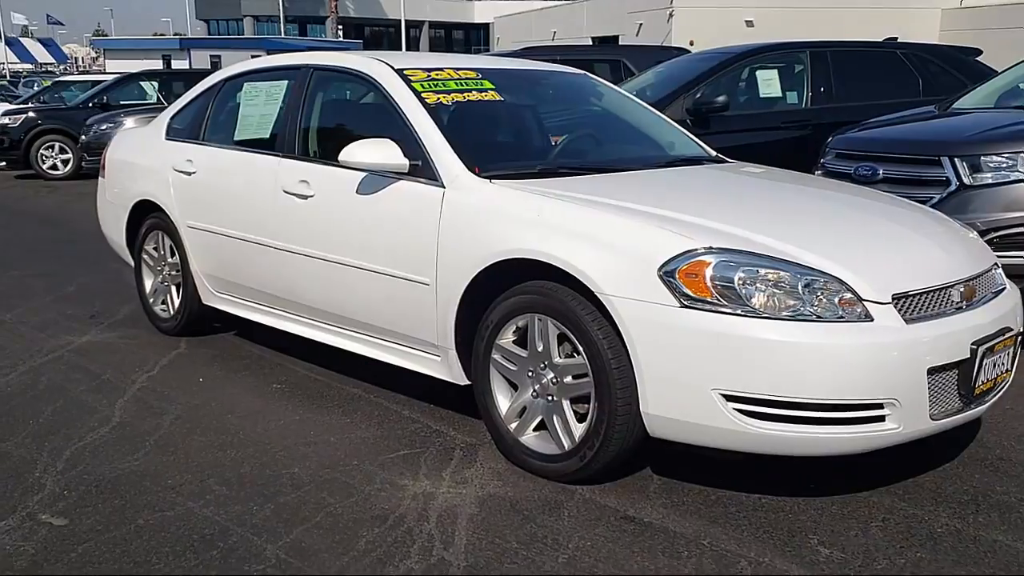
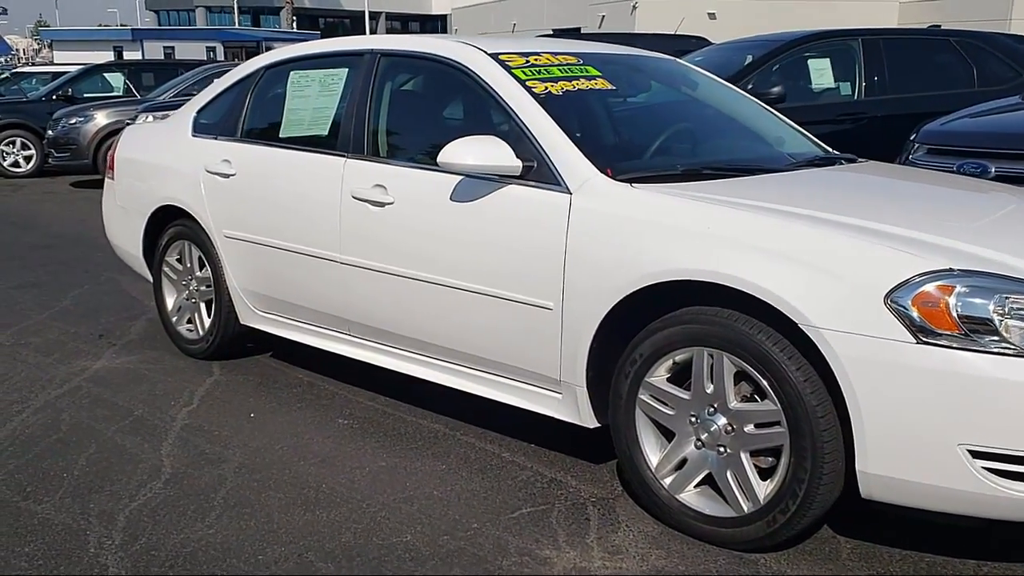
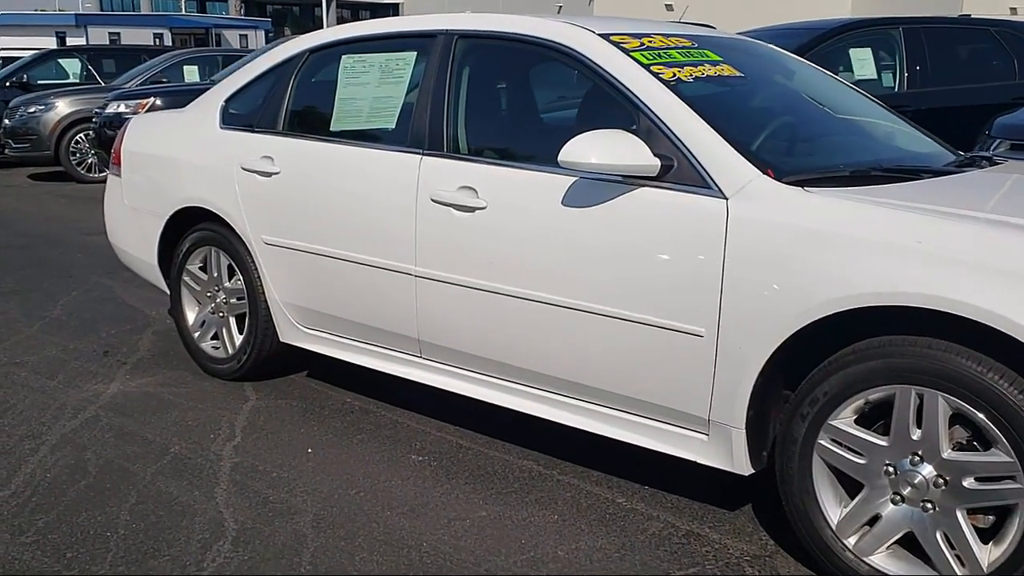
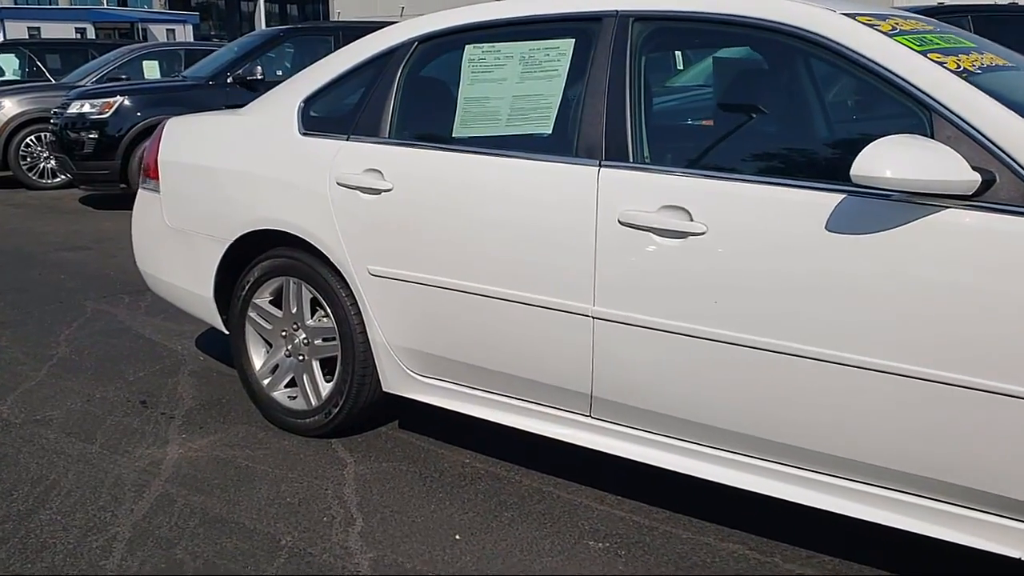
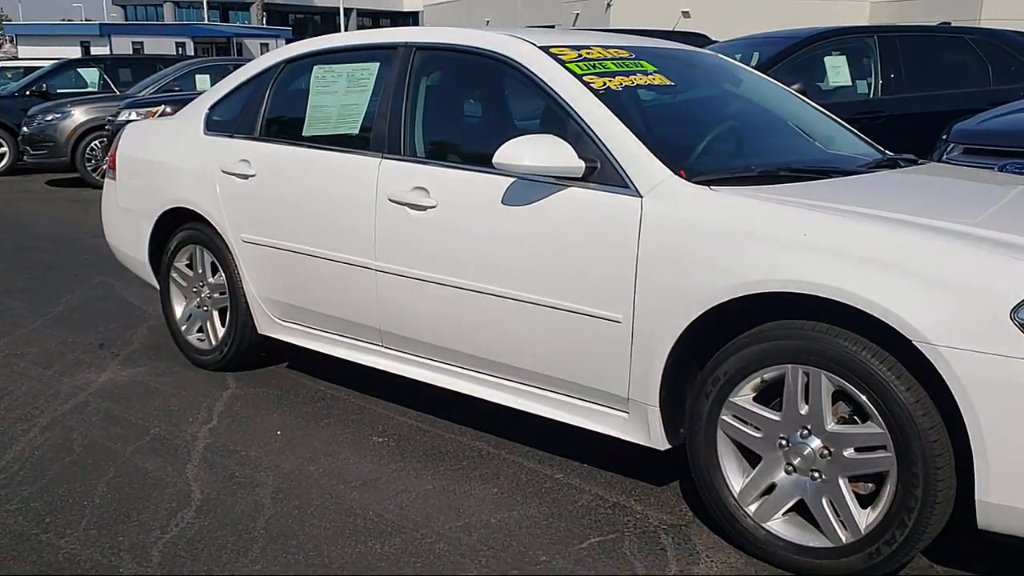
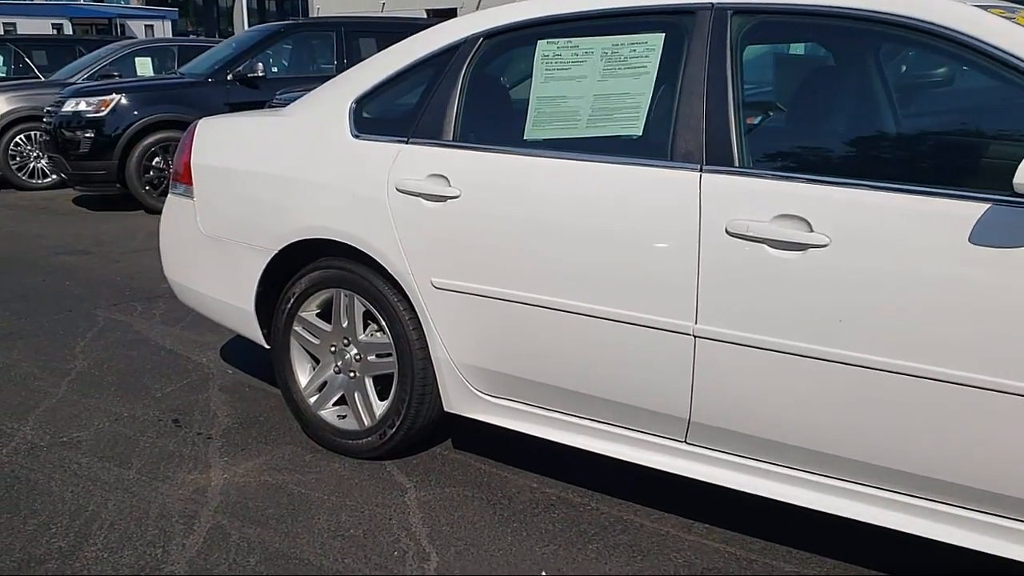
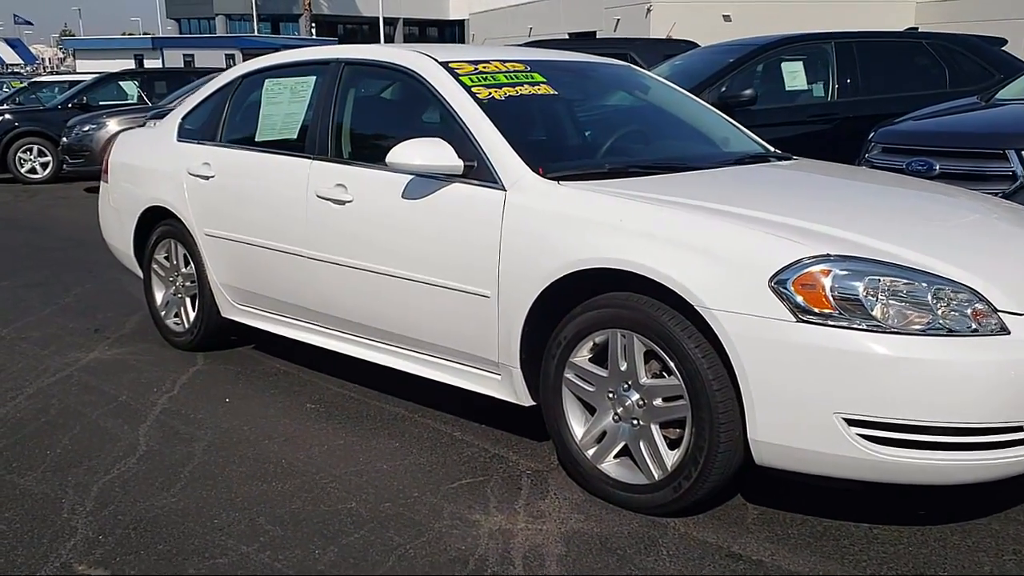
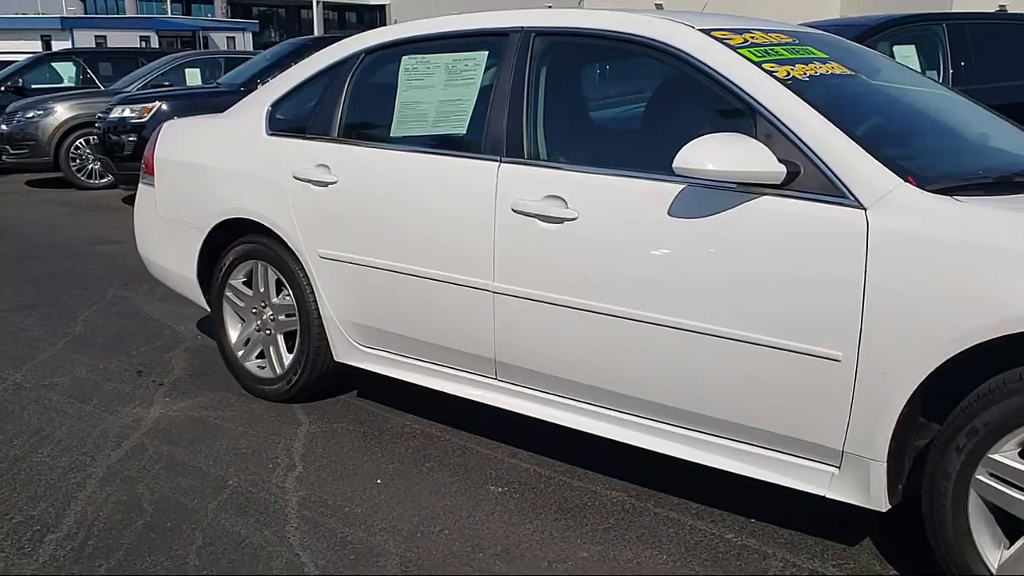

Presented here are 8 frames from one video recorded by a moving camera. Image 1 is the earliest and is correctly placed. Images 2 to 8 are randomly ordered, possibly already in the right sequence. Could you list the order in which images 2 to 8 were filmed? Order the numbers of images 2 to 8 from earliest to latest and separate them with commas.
7, 2, 5, 3, 8, 4, 6
